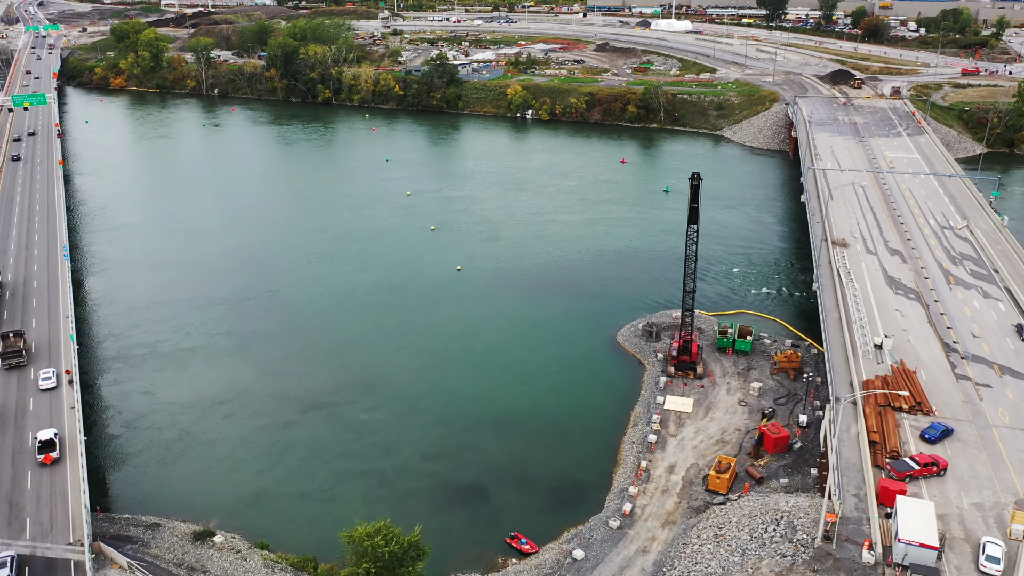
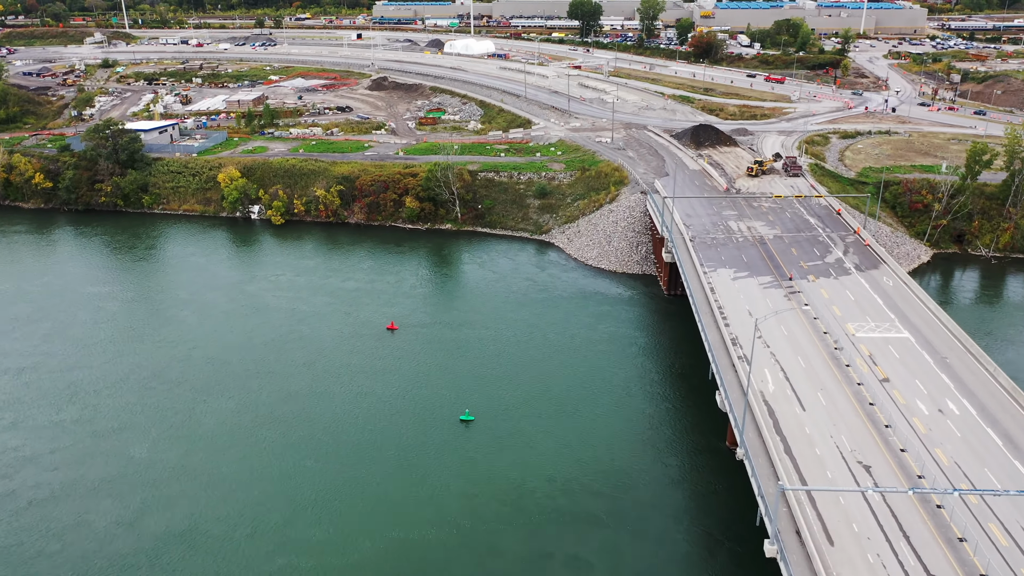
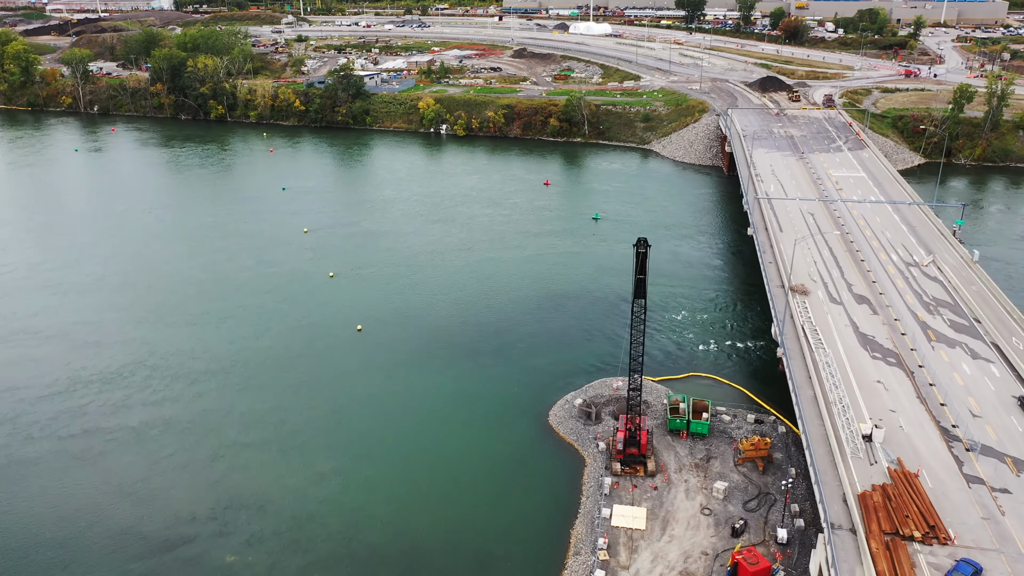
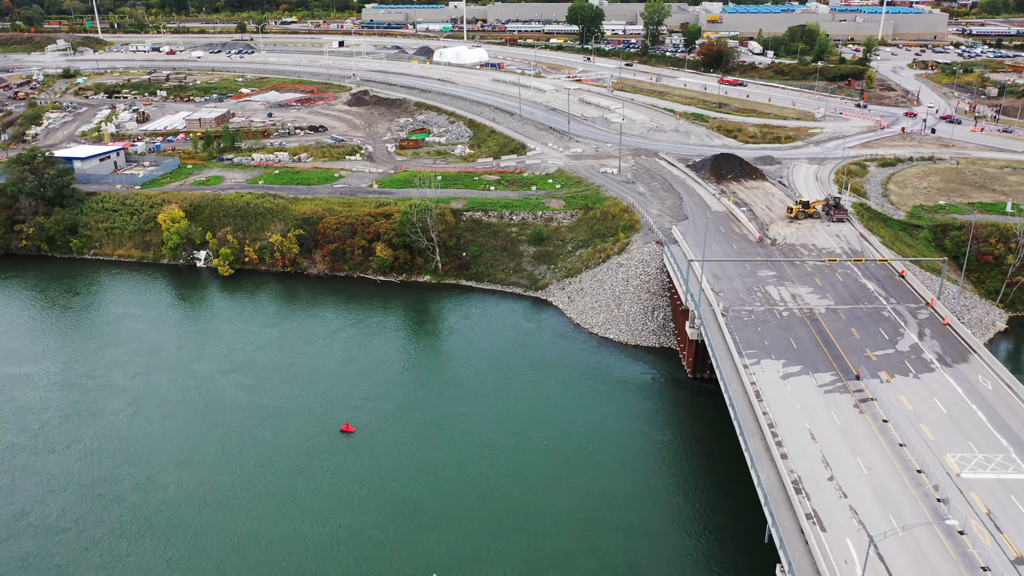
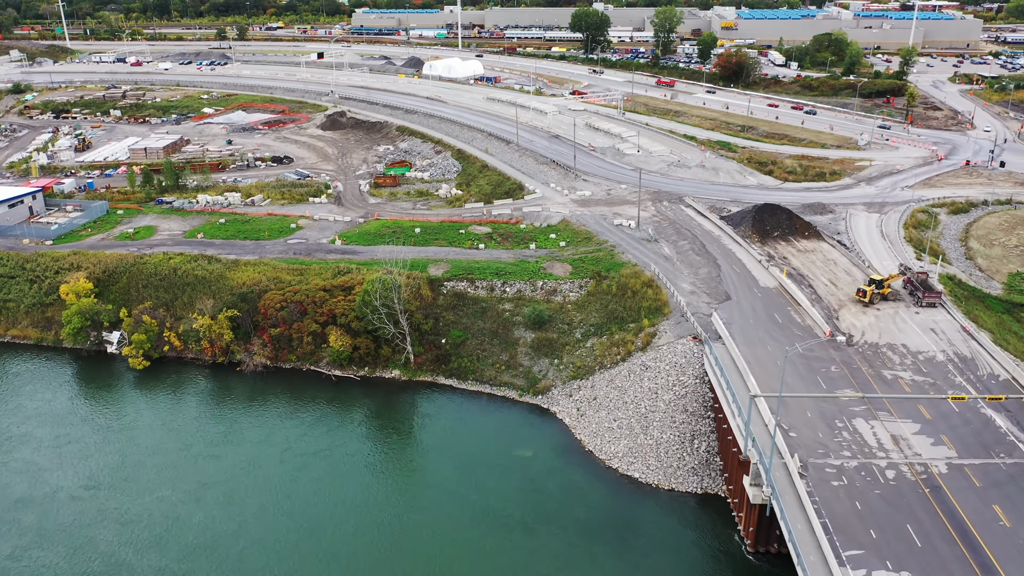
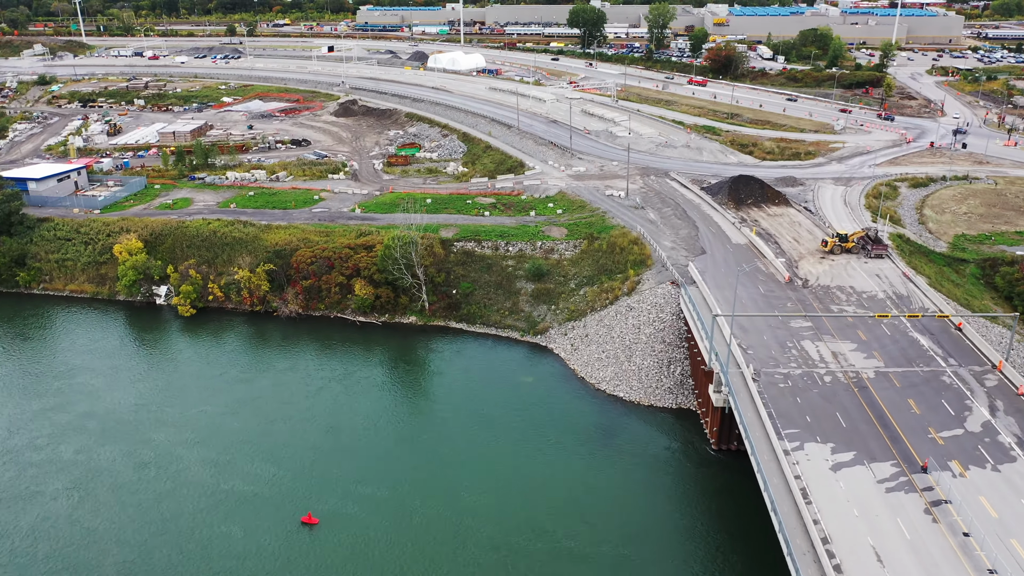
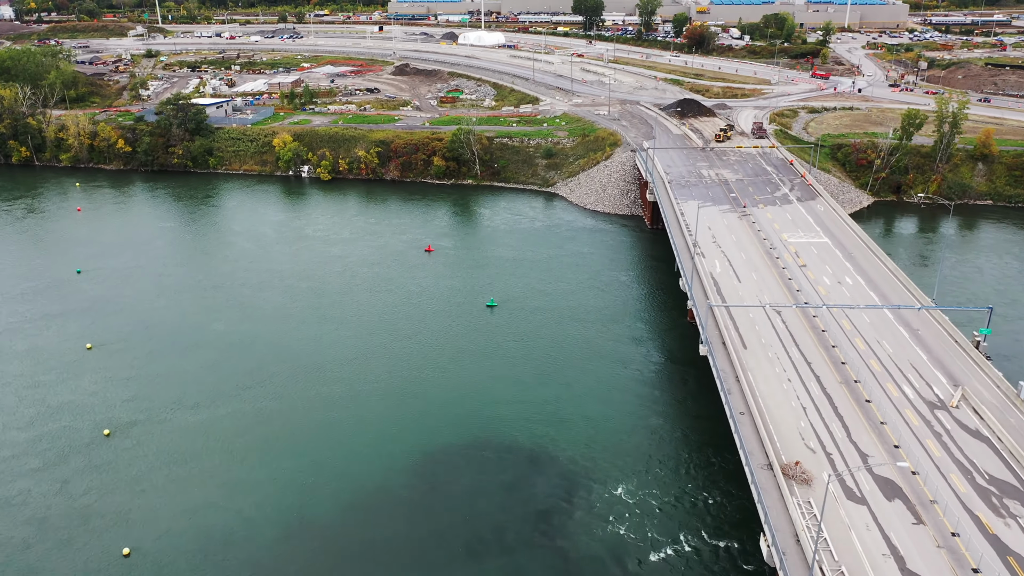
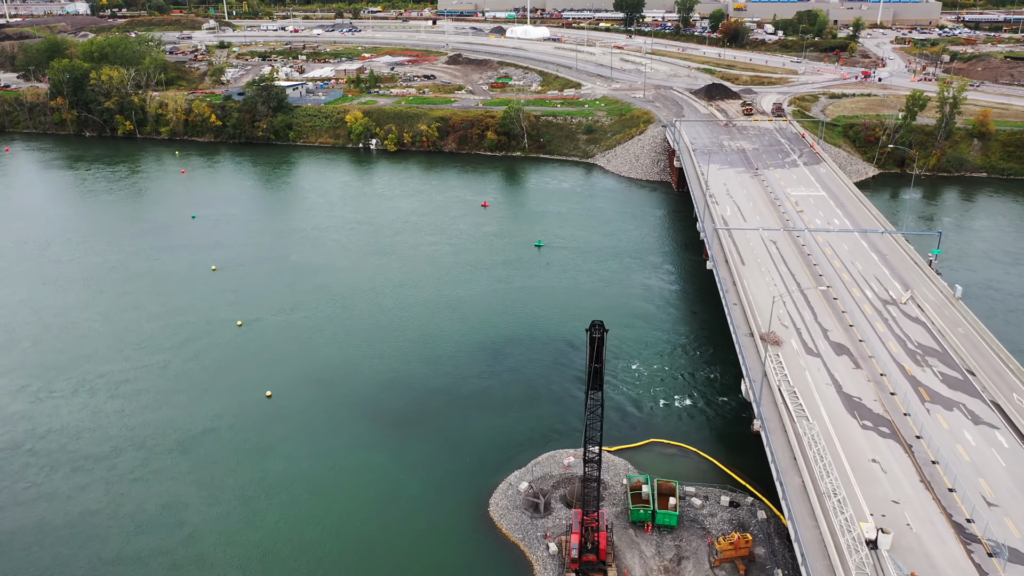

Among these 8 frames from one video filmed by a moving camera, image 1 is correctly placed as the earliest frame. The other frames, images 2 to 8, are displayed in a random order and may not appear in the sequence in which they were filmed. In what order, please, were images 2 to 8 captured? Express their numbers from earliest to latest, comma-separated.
3, 8, 7, 2, 4, 6, 5
